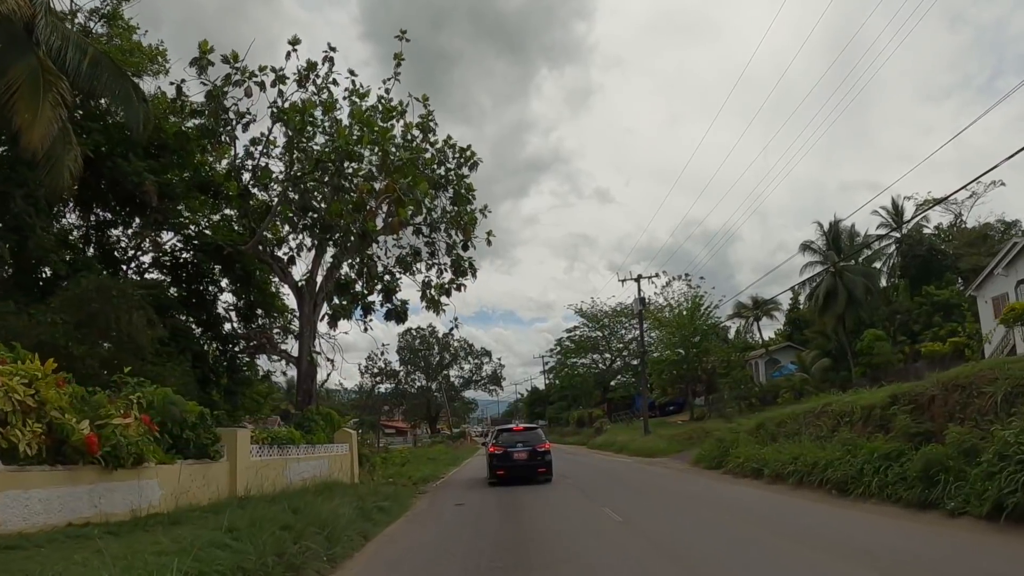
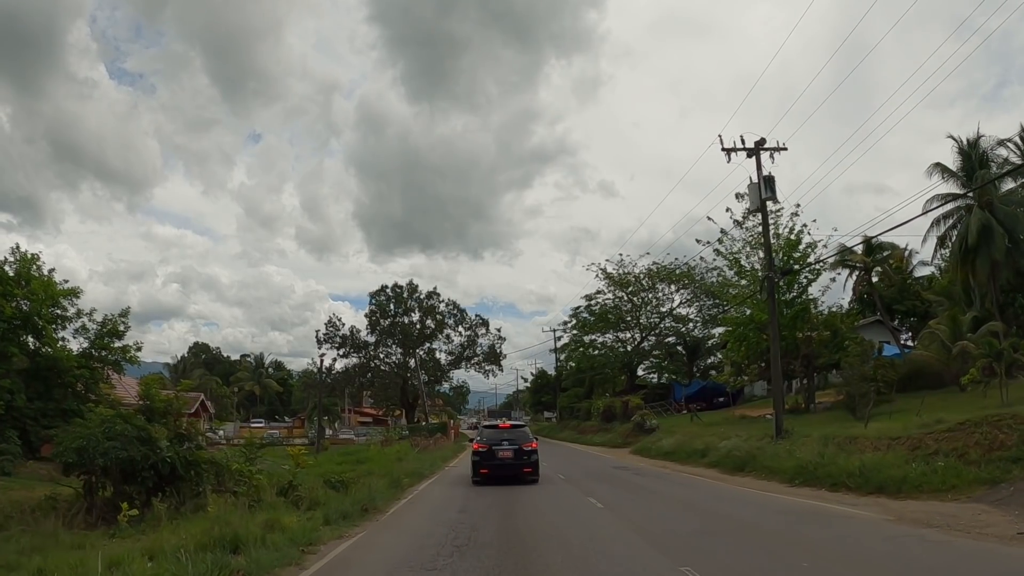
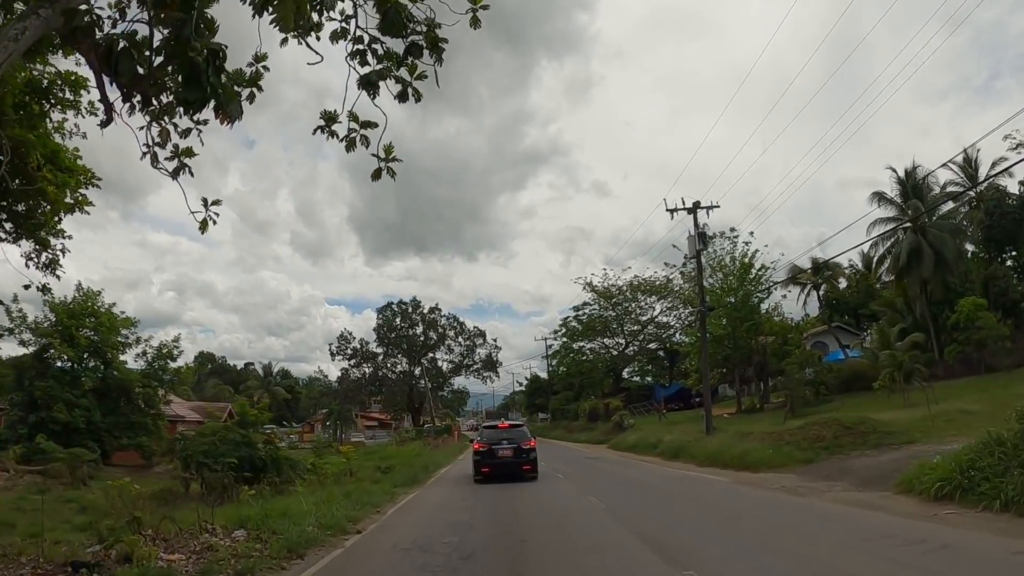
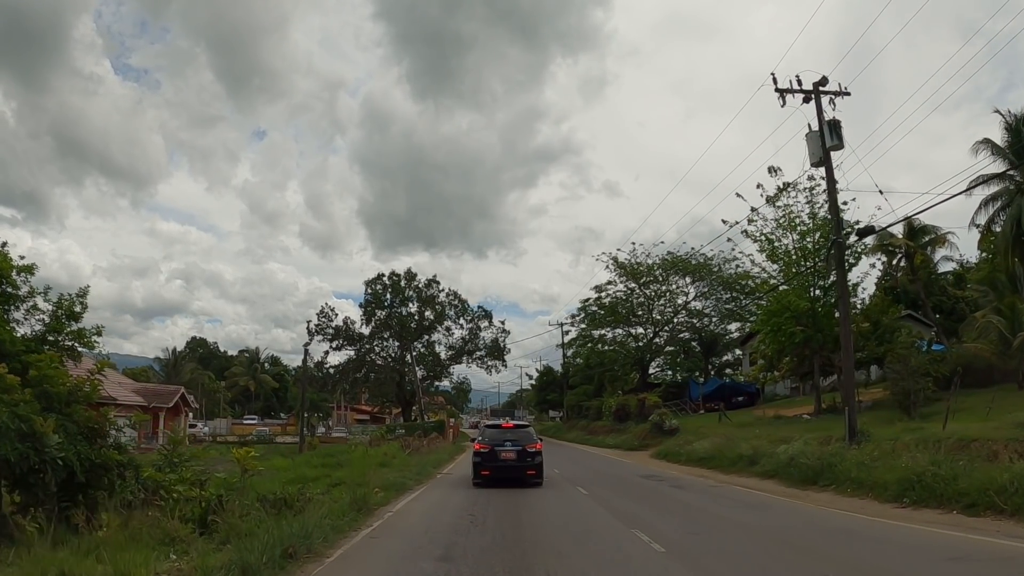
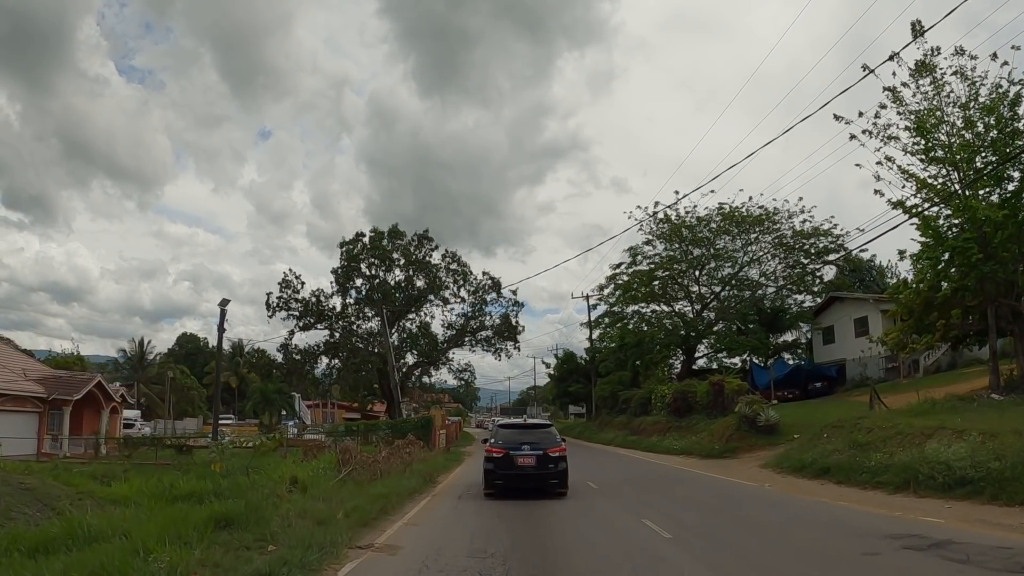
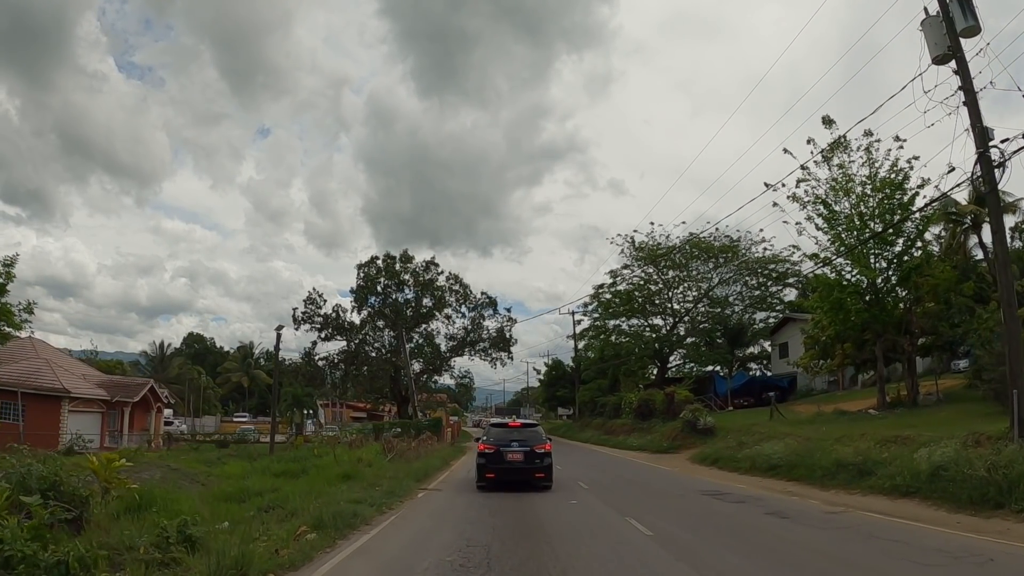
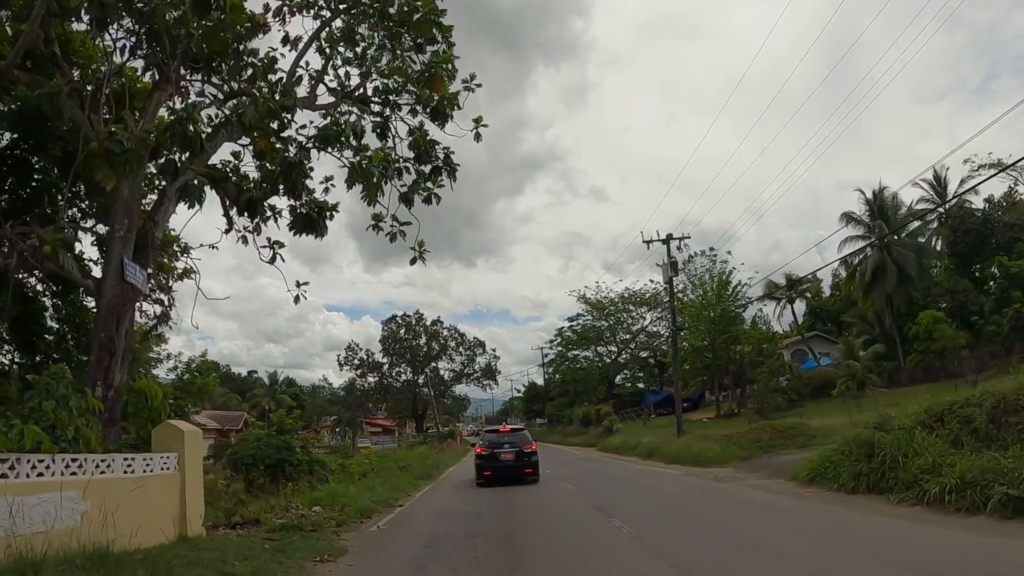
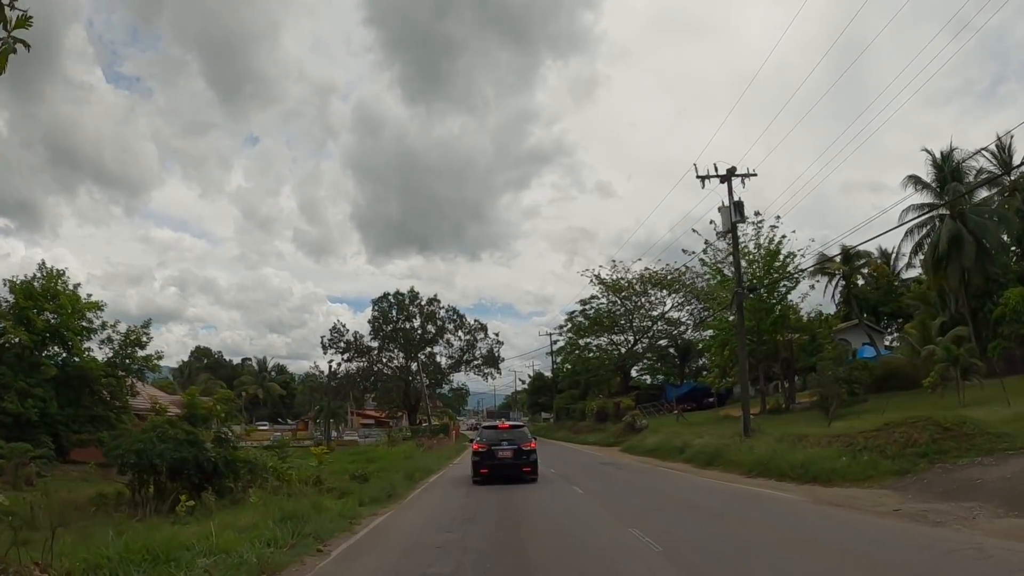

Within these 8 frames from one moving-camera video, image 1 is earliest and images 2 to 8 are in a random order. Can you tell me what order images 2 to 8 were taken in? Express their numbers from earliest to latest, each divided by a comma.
7, 3, 8, 2, 4, 6, 5
